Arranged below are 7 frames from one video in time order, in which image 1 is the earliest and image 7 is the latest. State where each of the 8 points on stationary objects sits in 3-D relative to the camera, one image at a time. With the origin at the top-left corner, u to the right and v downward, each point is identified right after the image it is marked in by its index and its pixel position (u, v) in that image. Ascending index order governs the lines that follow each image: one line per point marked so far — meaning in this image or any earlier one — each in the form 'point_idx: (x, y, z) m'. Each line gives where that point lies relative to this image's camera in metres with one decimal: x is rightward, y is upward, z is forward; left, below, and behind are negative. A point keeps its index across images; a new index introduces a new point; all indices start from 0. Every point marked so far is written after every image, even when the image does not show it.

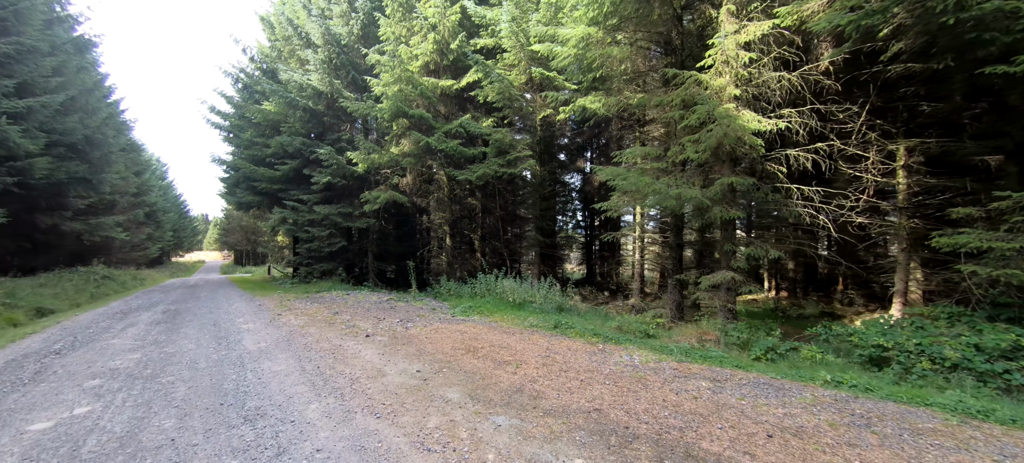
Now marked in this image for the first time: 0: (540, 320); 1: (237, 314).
0: (+0.6, -1.9, +8.8) m
1: (-6.3, -1.9, +9.7) m
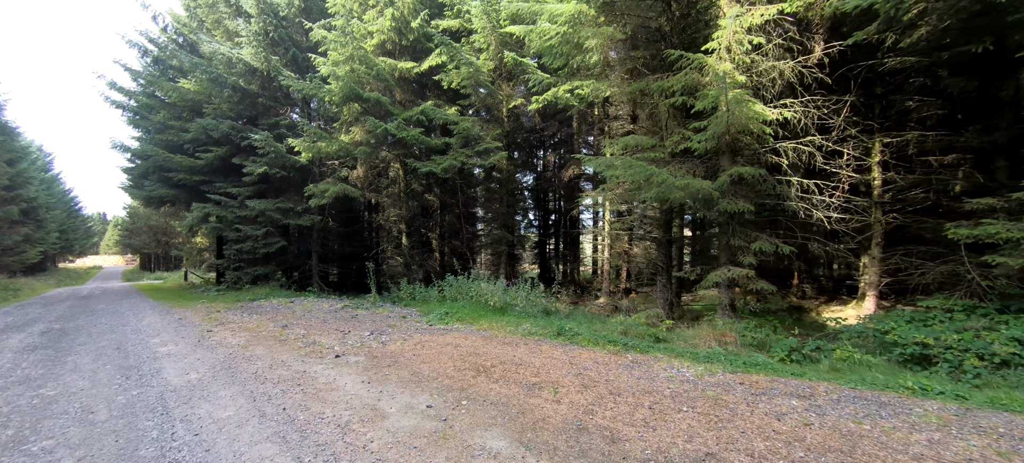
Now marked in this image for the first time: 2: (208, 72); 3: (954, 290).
0: (+0.5, -1.8, +7.8) m
1: (-6.6, -1.9, +7.7) m
2: (-11.2, +5.9, +15.5) m
3: (+7.6, -1.0, +7.2) m
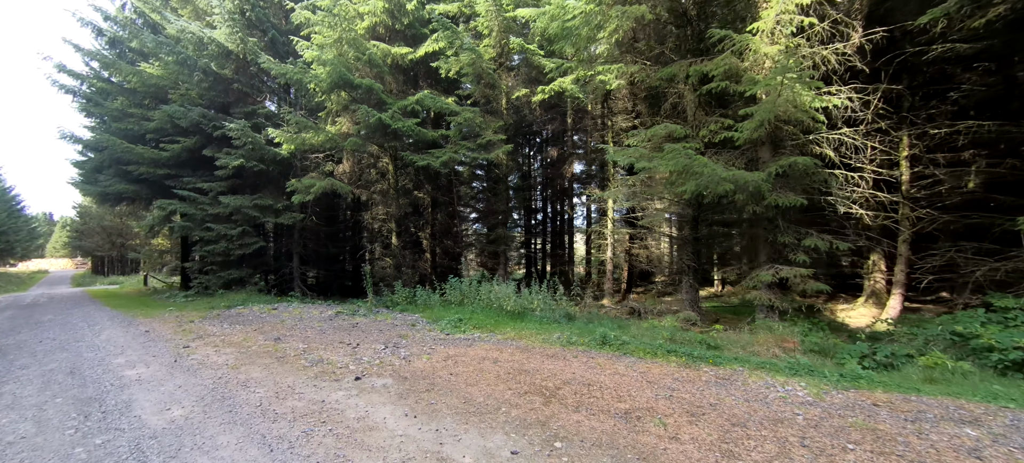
0: (+1.0, -1.7, +6.9) m
1: (-6.1, -1.8, +6.4) m
2: (-11.2, +5.9, +14.0) m
3: (+8.1, -0.9, +6.8) m
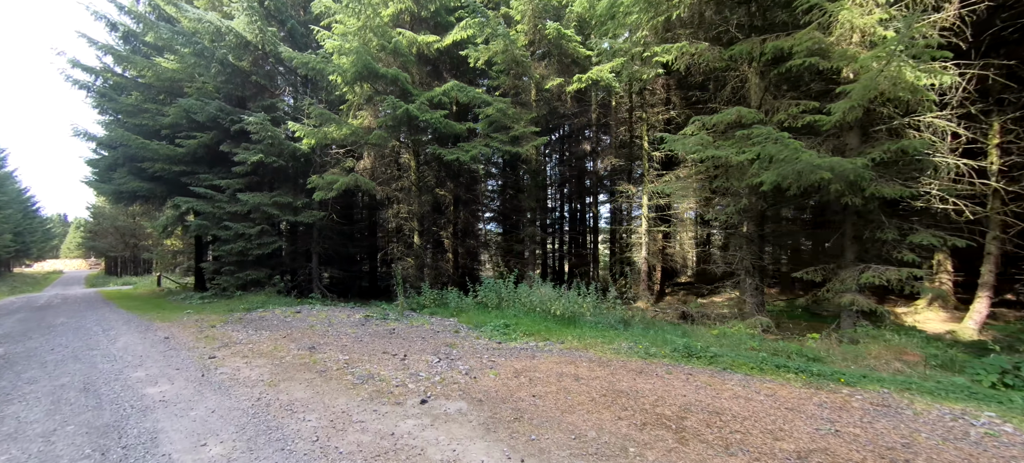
0: (+1.9, -1.6, +6.1) m
1: (-5.1, -1.7, +5.7) m
2: (-10.2, +6.0, +13.3) m
3: (+9.0, -0.8, +5.9) m
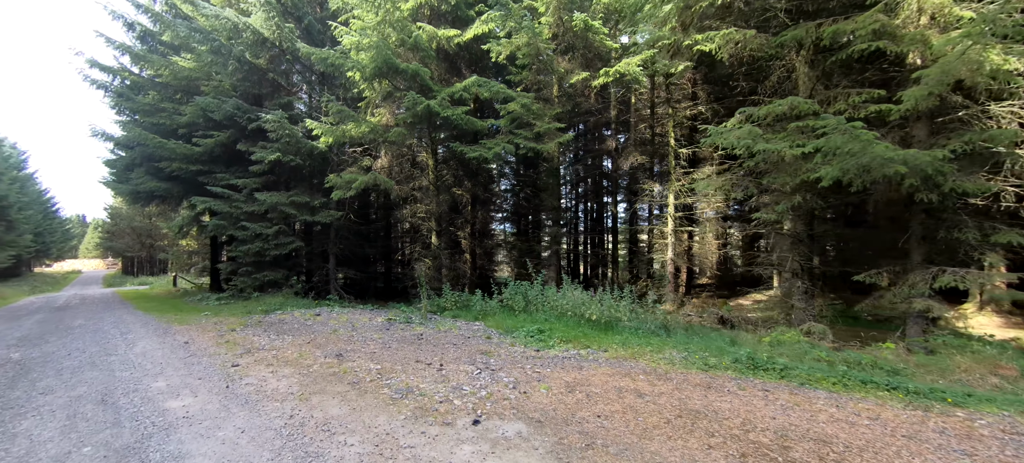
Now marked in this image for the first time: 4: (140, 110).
0: (+2.4, -1.6, +5.6) m
1: (-4.6, -1.7, +5.3) m
2: (-9.4, +6.0, +13.1) m
3: (+9.6, -0.8, +5.2) m
4: (-13.5, +4.4, +15.3) m
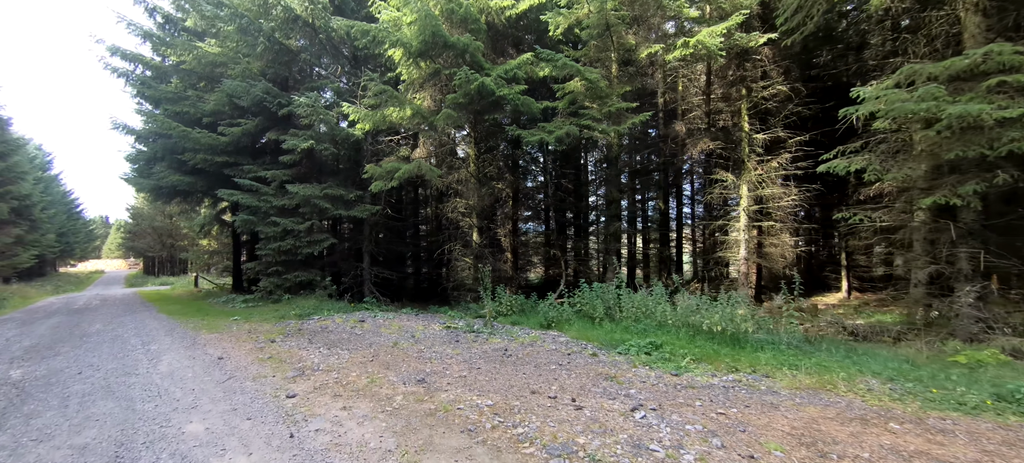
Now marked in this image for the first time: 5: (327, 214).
0: (+3.9, -1.5, +4.1) m
1: (-3.2, -1.6, +4.0) m
2: (-7.8, +6.1, +11.9) m
3: (+11.0, -0.7, +3.5) m
4: (-11.8, +4.5, +14.2) m
5: (-5.6, +0.6, +12.8) m
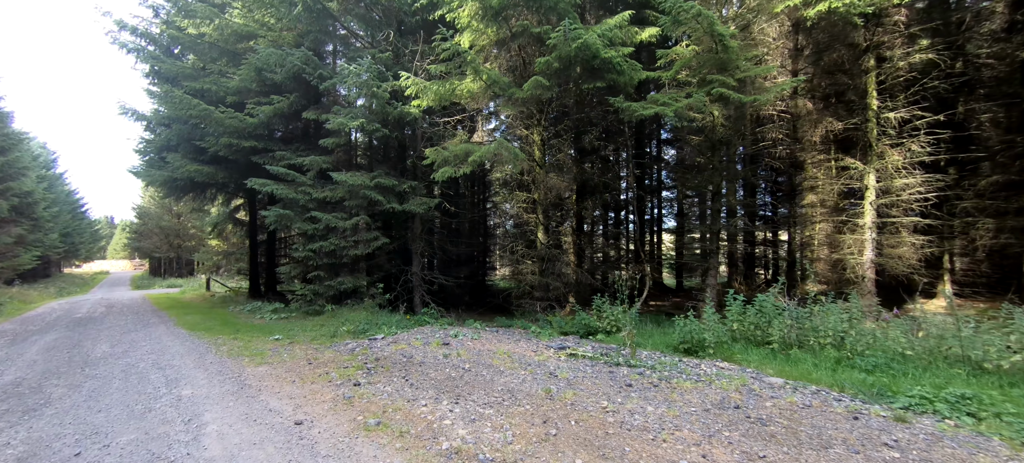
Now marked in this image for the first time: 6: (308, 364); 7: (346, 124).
0: (+6.0, -1.4, +2.0) m
1: (-1.1, -1.5, +1.9) m
2: (-5.7, +6.1, +9.9) m
3: (+13.1, -0.6, +1.4) m
4: (-9.7, +4.6, +12.2) m
5: (-3.5, +0.6, +10.7) m
6: (-2.7, -1.8, +5.6) m
7: (-3.9, +2.5, +9.8) m
